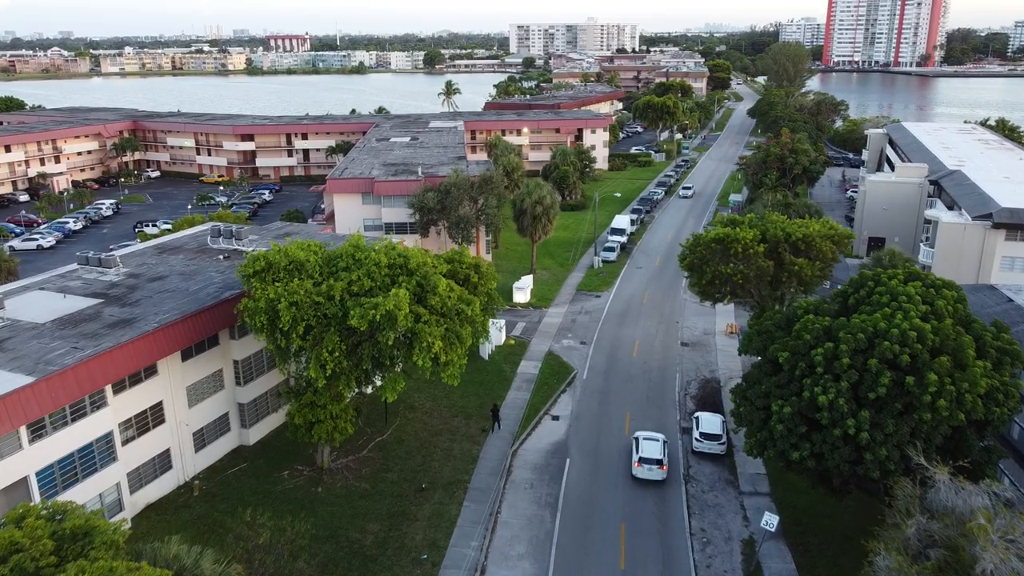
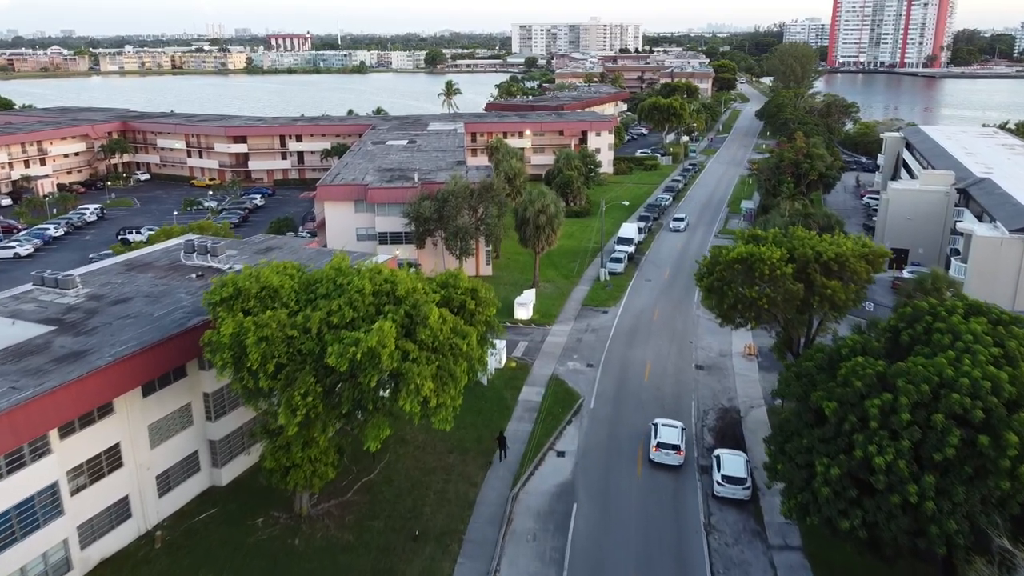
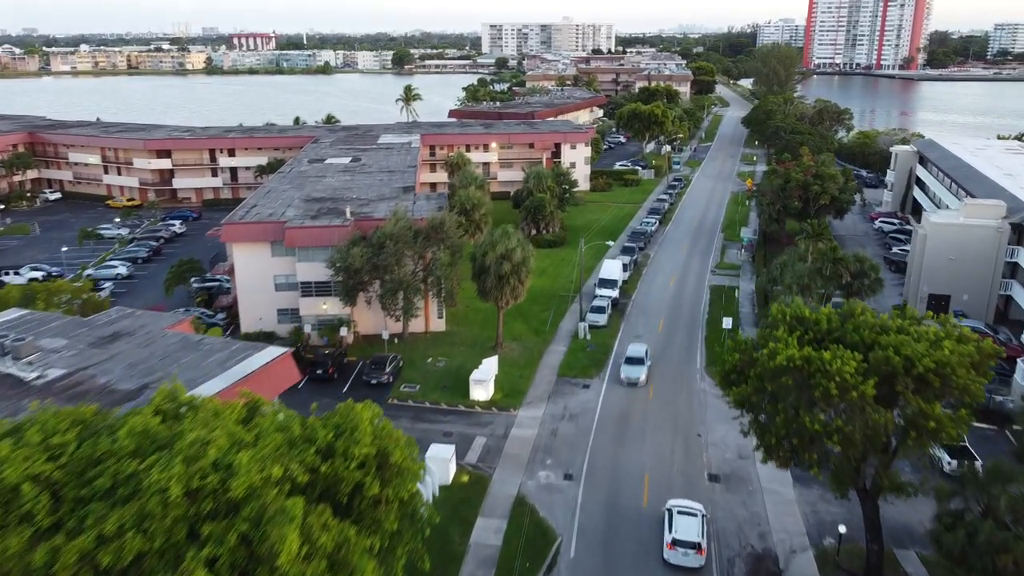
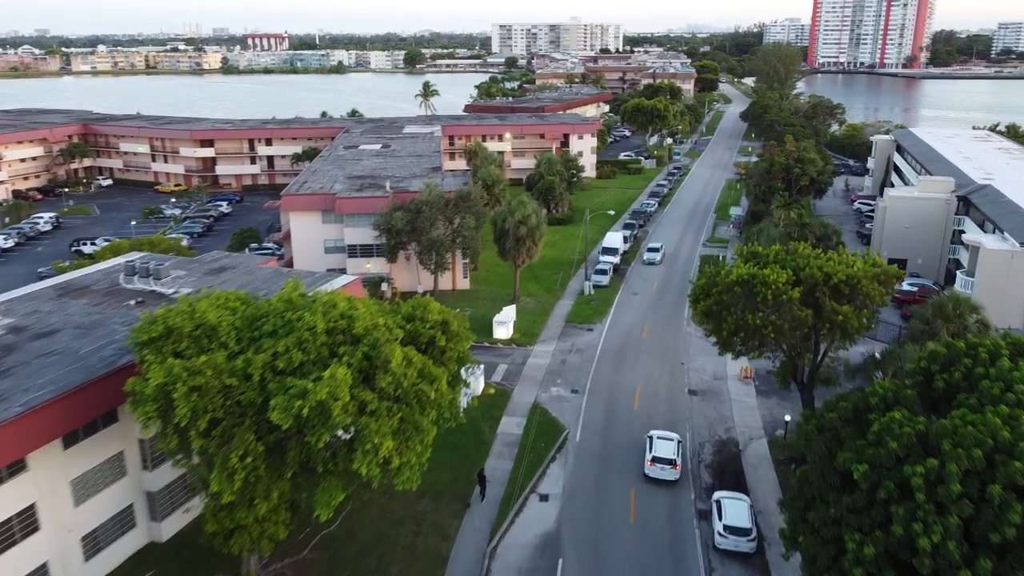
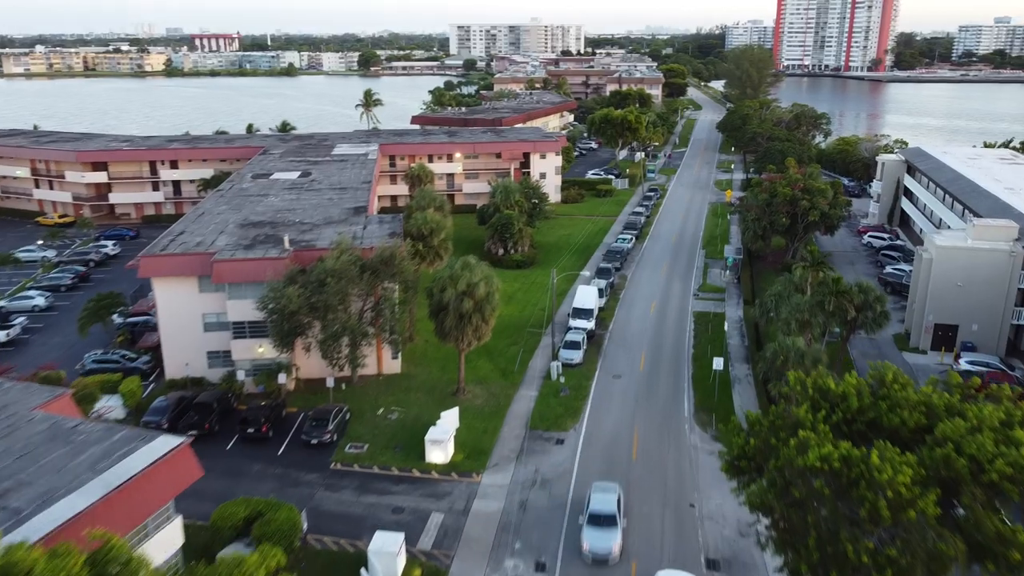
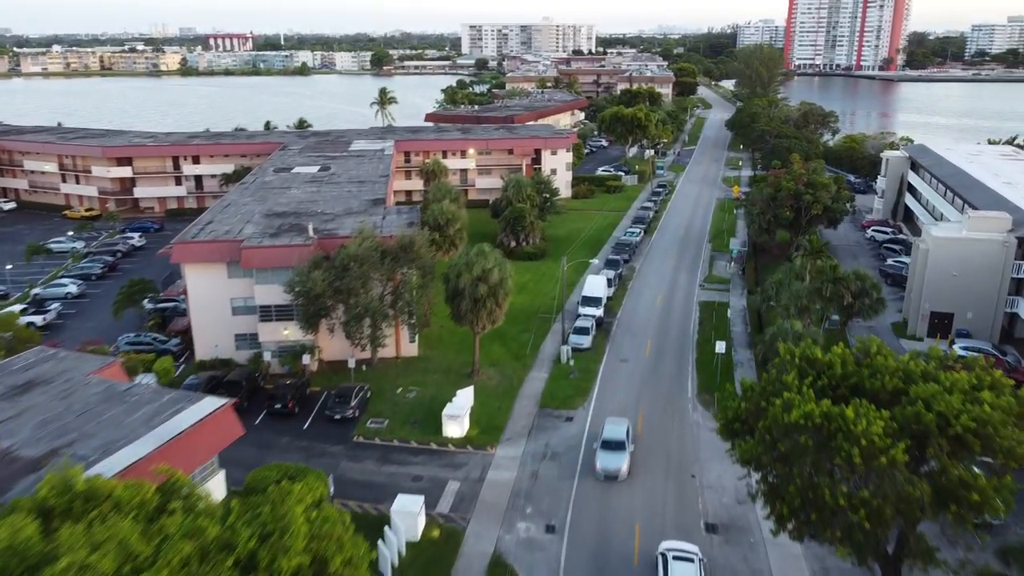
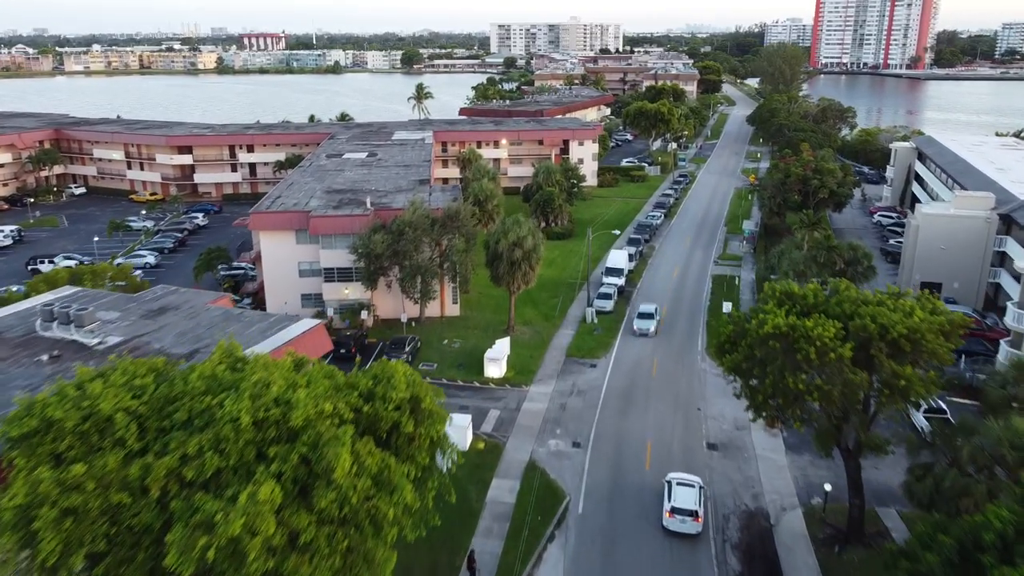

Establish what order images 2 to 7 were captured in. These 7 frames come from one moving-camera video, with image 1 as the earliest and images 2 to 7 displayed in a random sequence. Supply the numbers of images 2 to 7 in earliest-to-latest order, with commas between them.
2, 4, 7, 3, 6, 5
